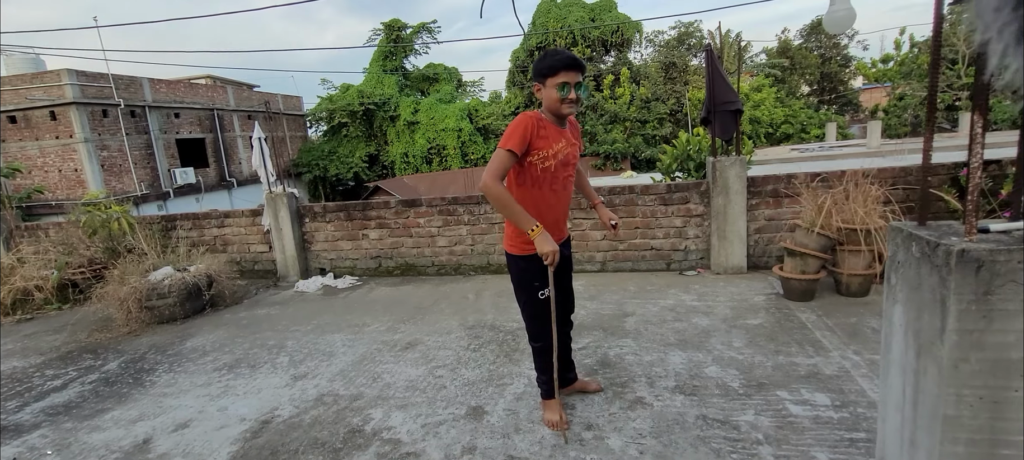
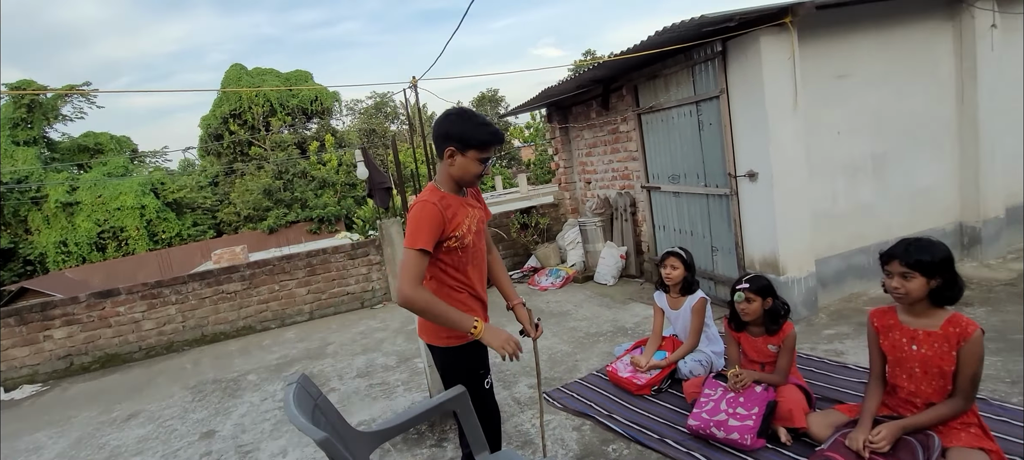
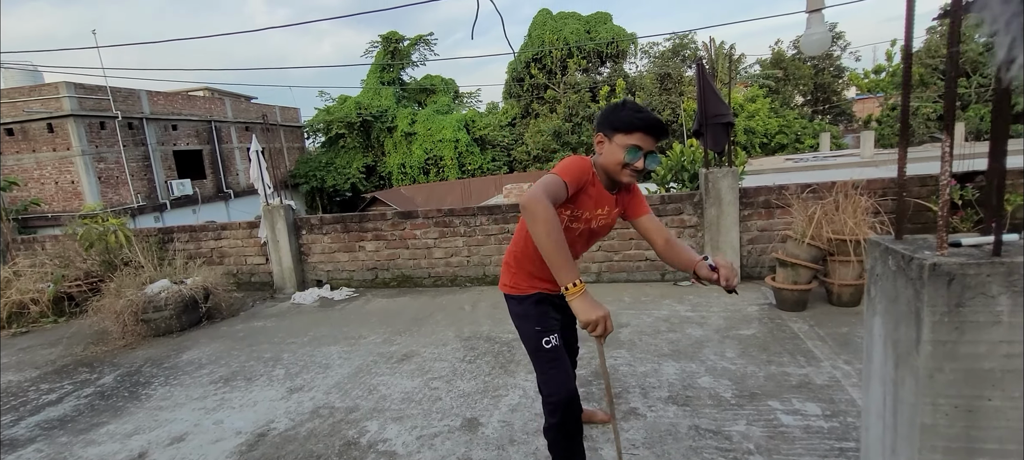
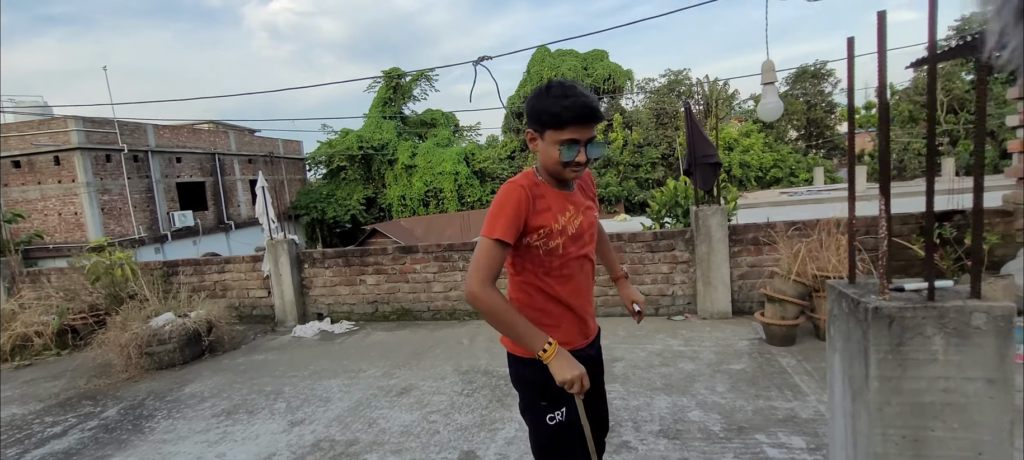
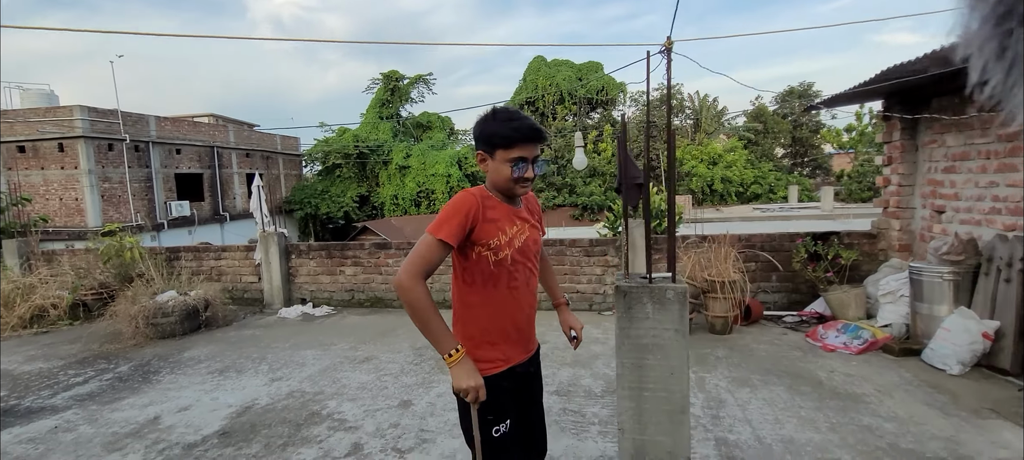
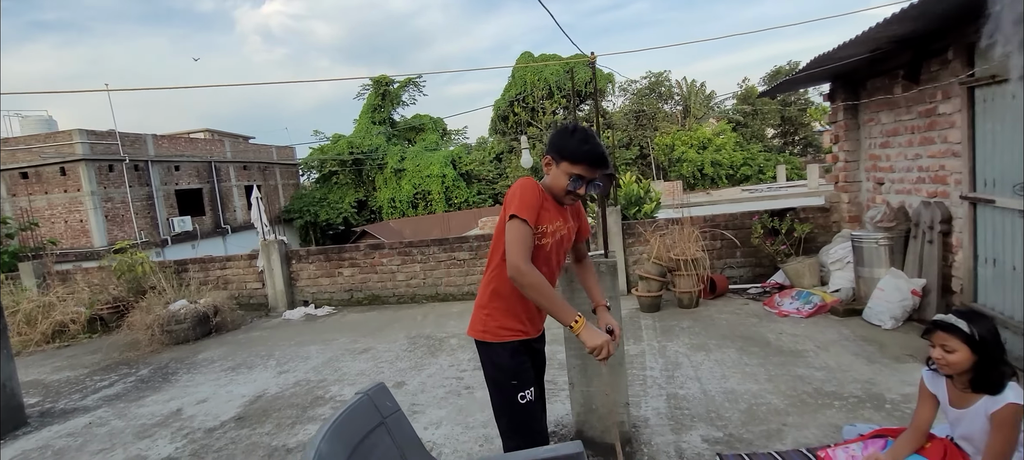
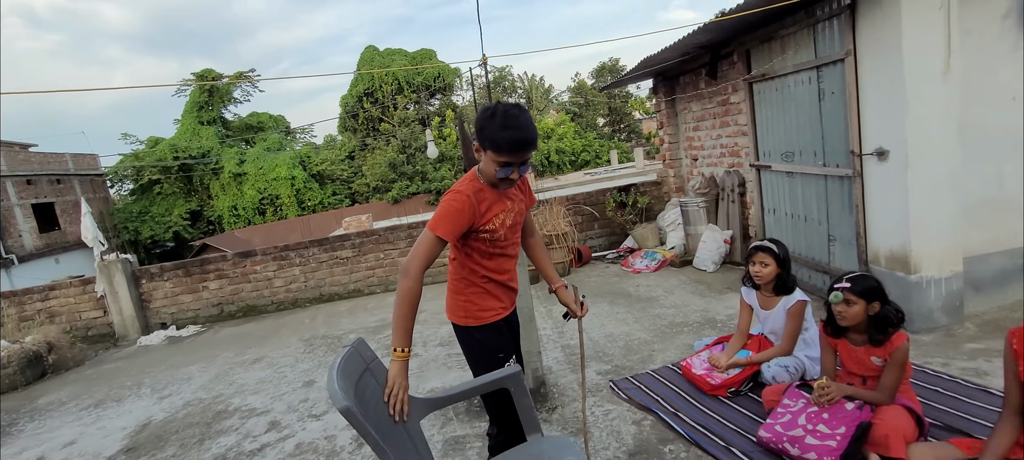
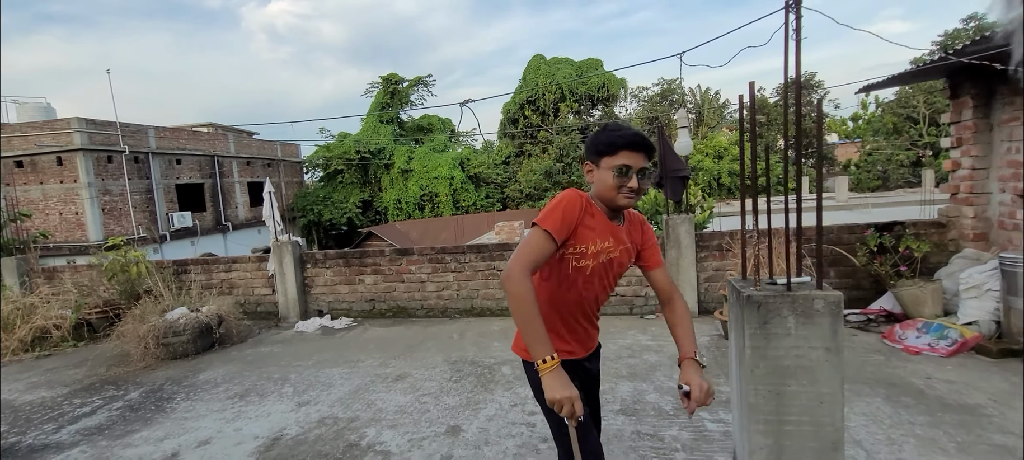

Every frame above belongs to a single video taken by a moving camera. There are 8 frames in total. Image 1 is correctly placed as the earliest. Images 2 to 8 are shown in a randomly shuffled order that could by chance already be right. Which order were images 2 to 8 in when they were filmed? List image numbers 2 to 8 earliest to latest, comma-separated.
3, 4, 8, 5, 6, 7, 2
